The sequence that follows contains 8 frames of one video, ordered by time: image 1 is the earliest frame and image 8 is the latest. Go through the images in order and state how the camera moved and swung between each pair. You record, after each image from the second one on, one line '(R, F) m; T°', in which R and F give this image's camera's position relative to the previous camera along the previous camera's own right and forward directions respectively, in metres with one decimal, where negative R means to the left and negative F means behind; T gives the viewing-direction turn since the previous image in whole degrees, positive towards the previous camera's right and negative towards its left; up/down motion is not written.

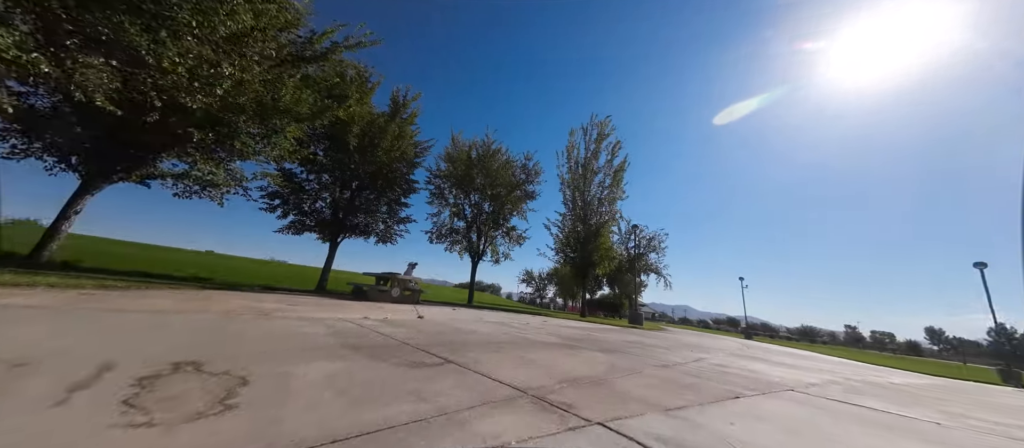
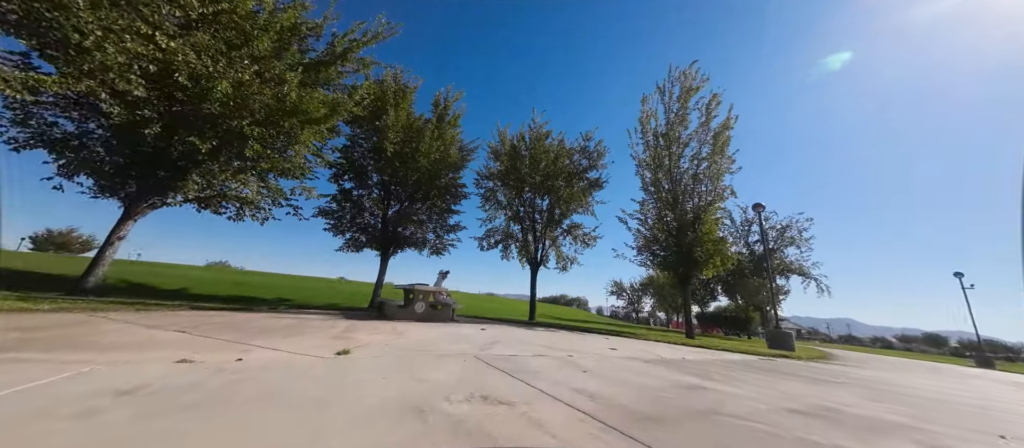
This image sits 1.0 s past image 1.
(+1.4, +4.3) m; -16°
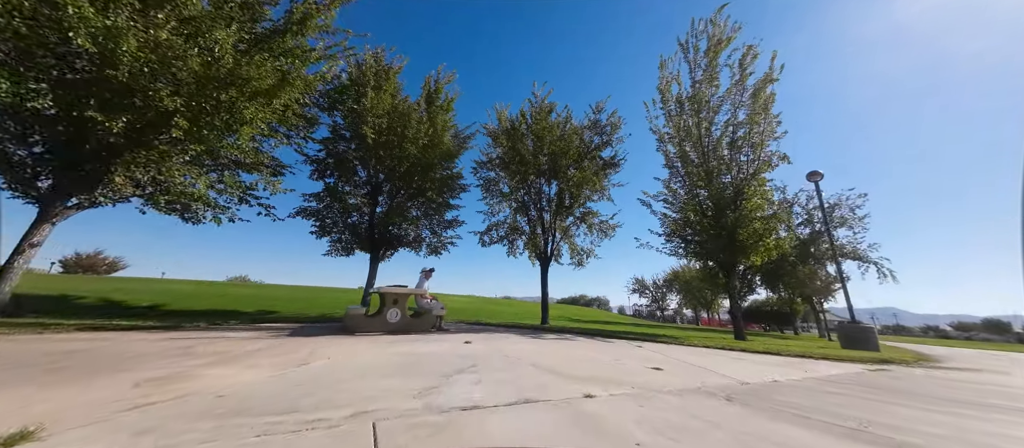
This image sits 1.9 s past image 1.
(+0.6, +2.7) m; -3°
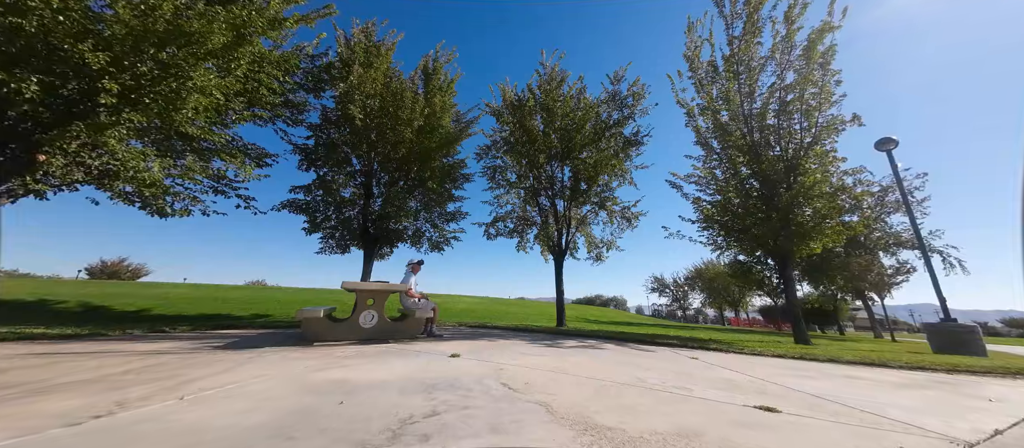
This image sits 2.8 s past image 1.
(+0.2, +2.1) m; -2°
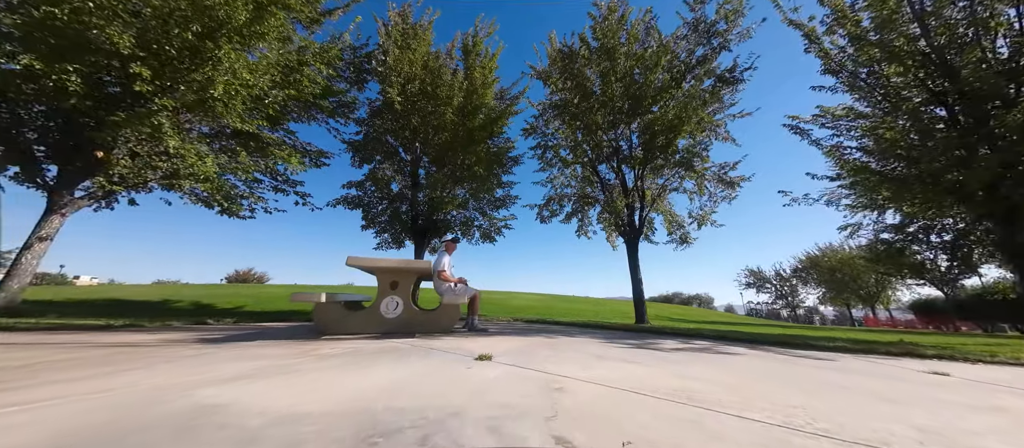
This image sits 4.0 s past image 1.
(0.0, +2.2) m; -12°
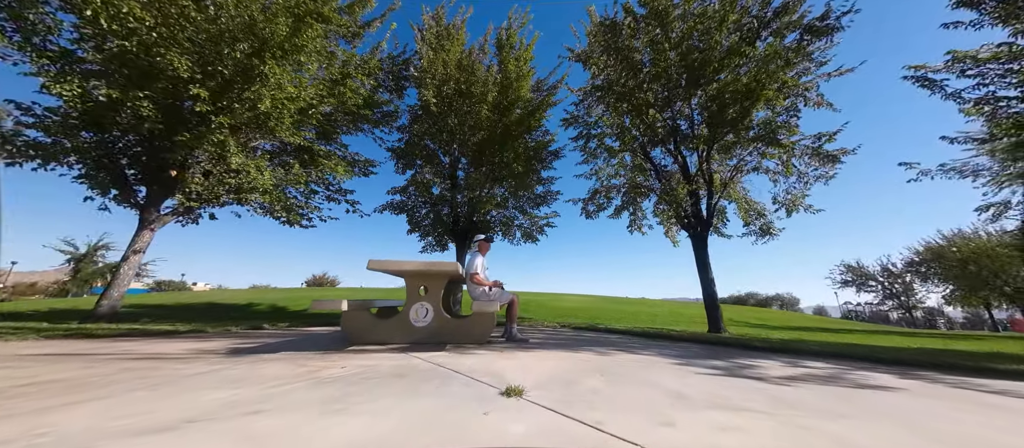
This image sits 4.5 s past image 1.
(+0.1, +0.9) m; -9°
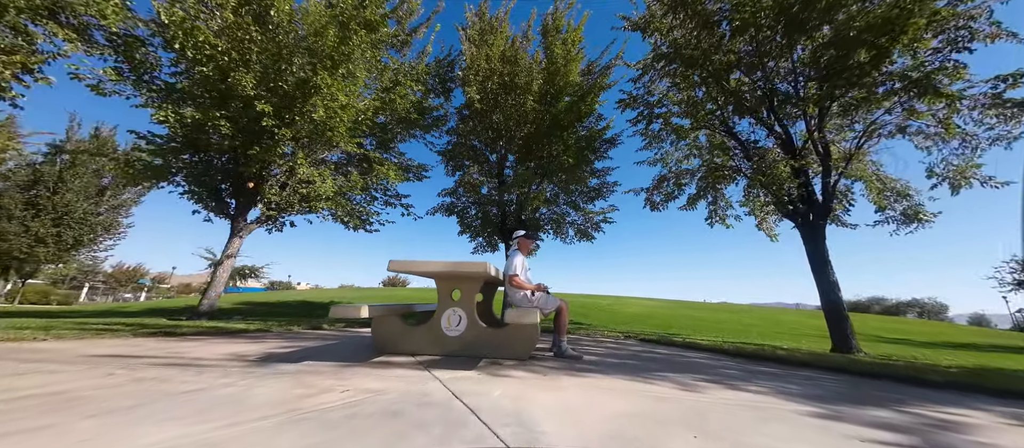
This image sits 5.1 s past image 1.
(+0.2, +0.9) m; -11°
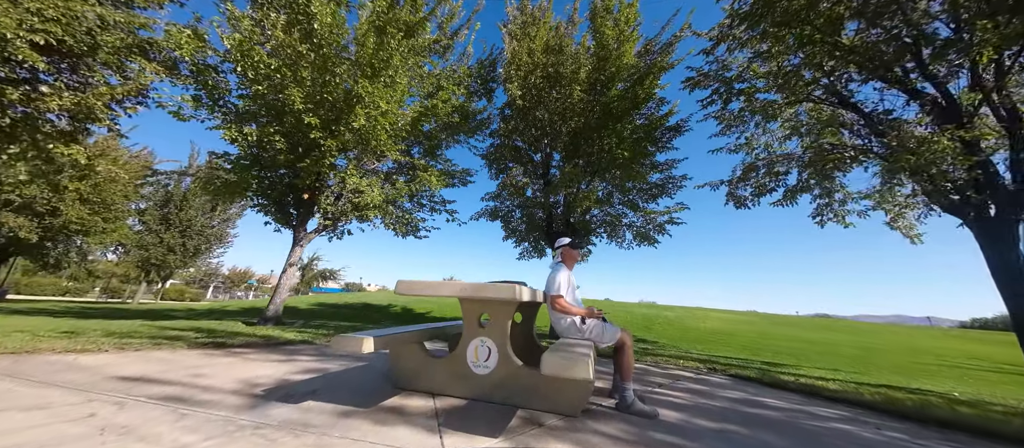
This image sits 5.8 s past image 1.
(+0.1, +1.0) m; -10°
